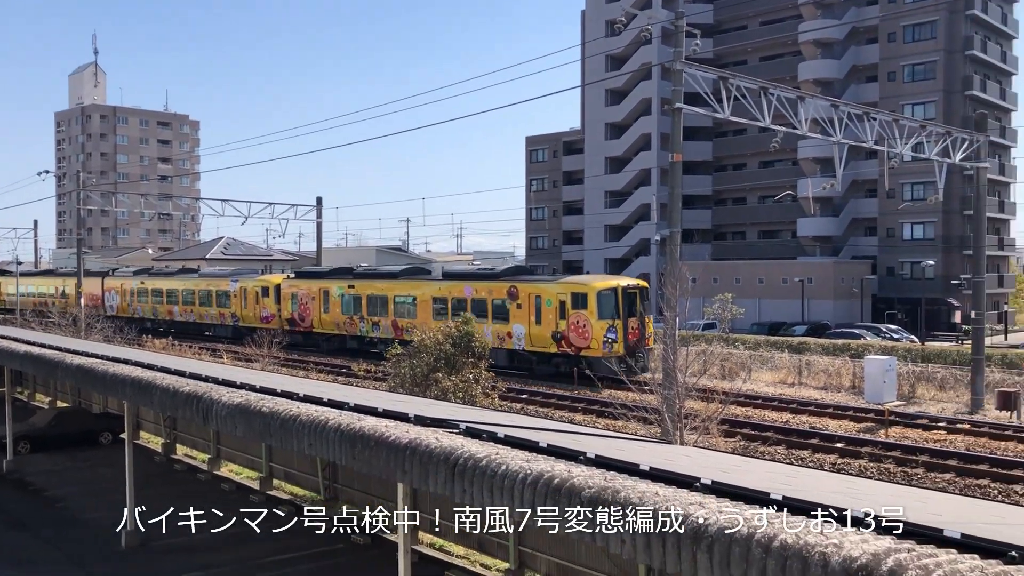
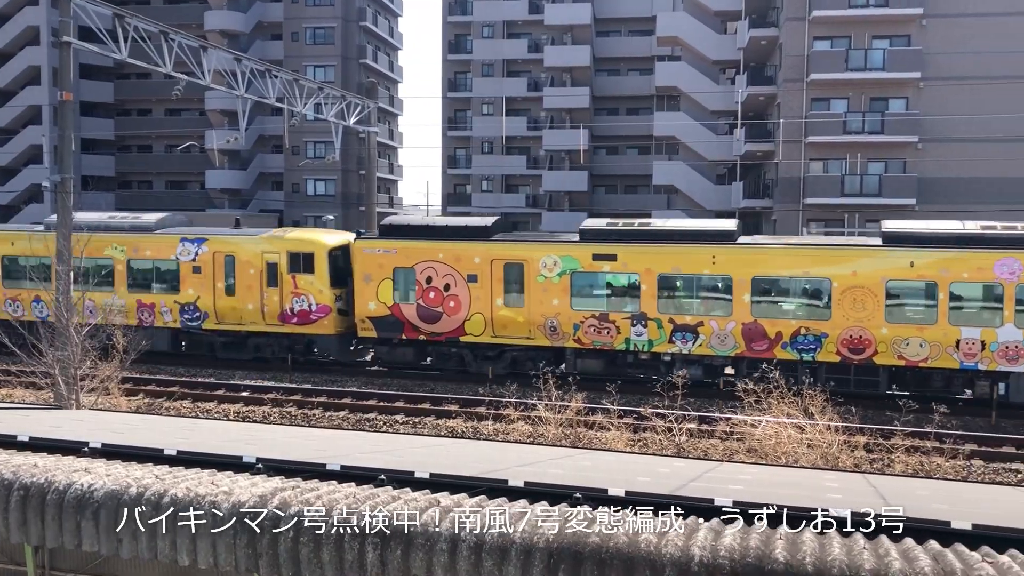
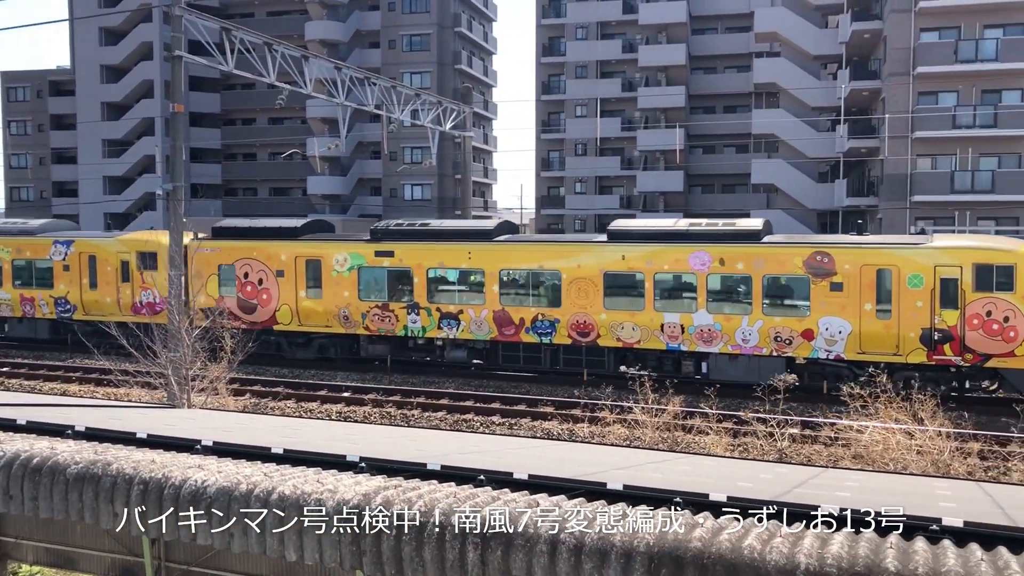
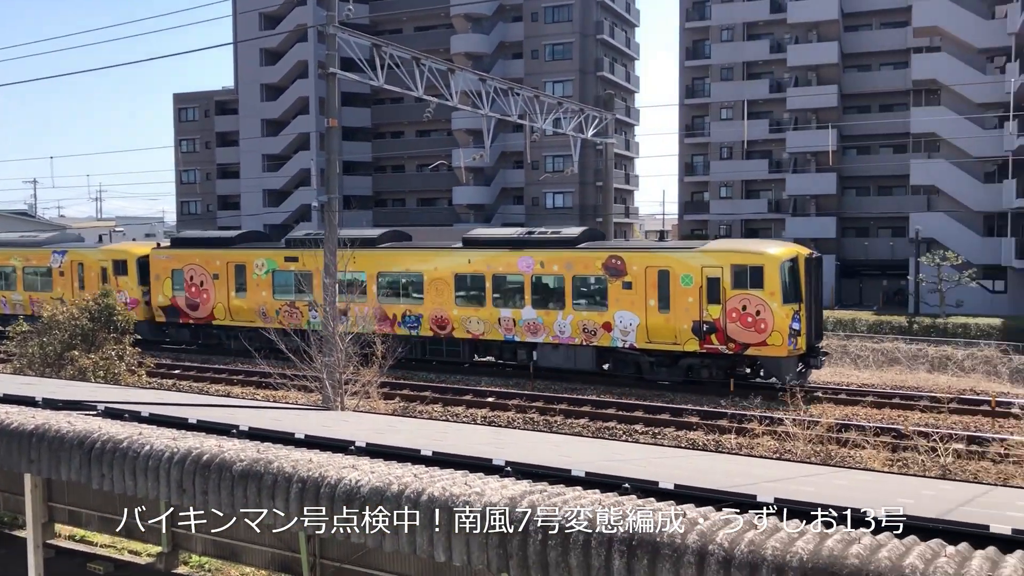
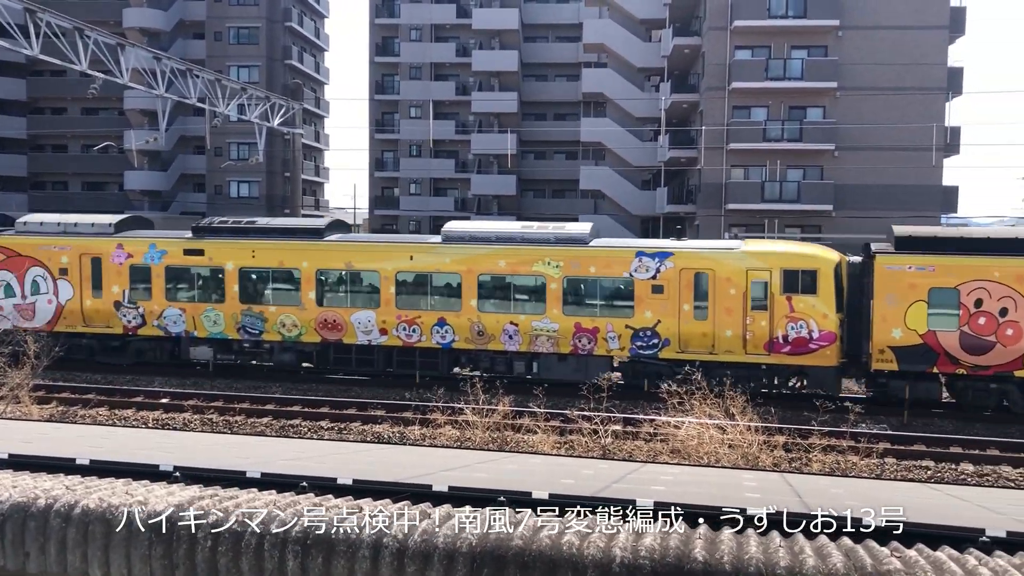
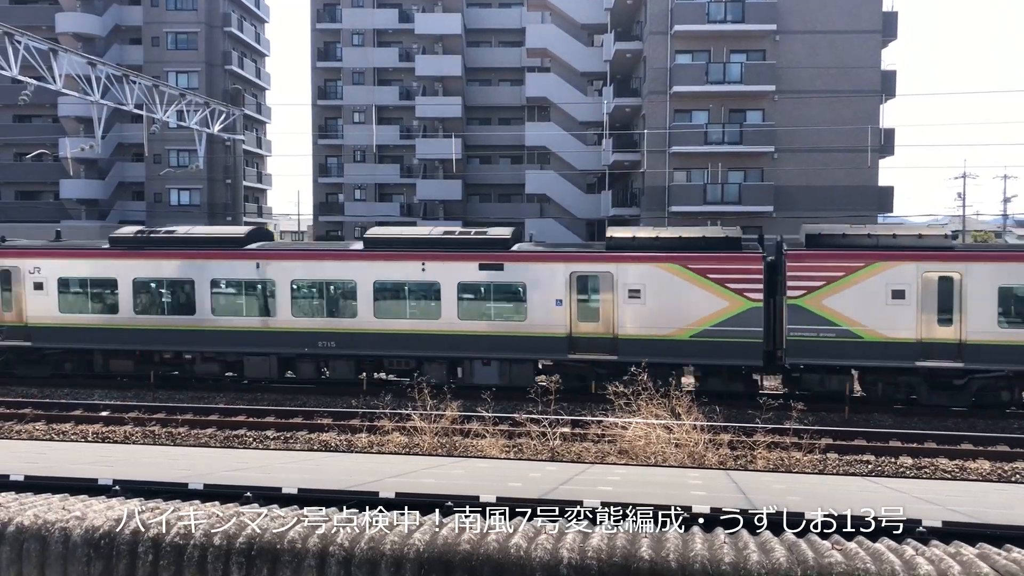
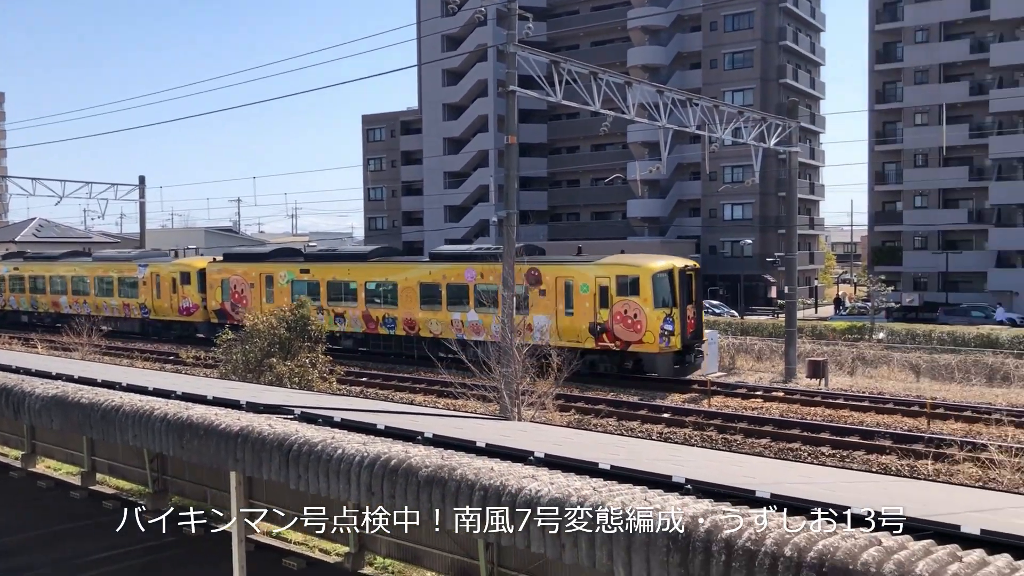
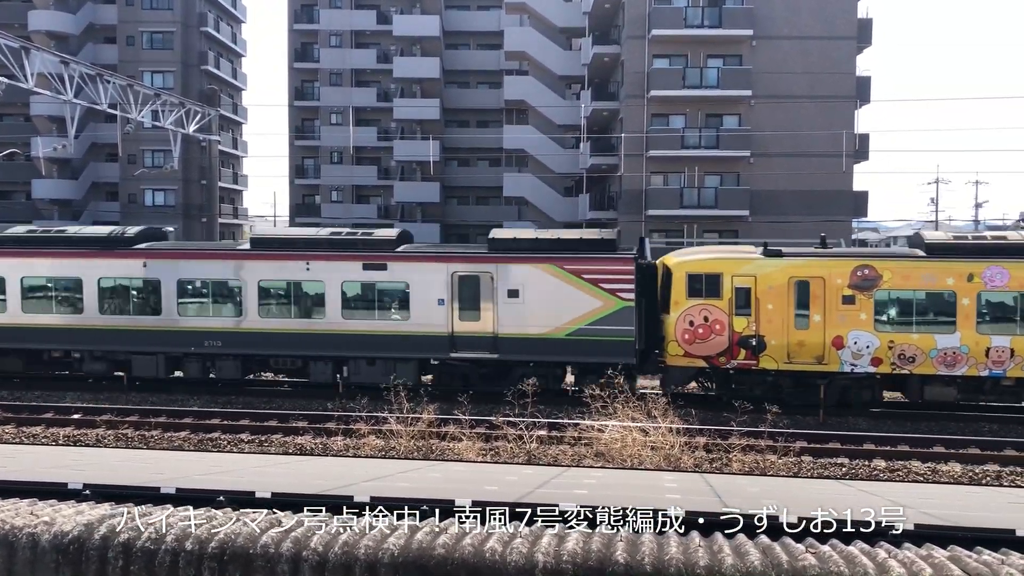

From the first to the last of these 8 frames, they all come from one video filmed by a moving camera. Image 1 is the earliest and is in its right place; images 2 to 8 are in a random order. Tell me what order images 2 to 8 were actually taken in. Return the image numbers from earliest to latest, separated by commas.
7, 4, 3, 2, 5, 8, 6
